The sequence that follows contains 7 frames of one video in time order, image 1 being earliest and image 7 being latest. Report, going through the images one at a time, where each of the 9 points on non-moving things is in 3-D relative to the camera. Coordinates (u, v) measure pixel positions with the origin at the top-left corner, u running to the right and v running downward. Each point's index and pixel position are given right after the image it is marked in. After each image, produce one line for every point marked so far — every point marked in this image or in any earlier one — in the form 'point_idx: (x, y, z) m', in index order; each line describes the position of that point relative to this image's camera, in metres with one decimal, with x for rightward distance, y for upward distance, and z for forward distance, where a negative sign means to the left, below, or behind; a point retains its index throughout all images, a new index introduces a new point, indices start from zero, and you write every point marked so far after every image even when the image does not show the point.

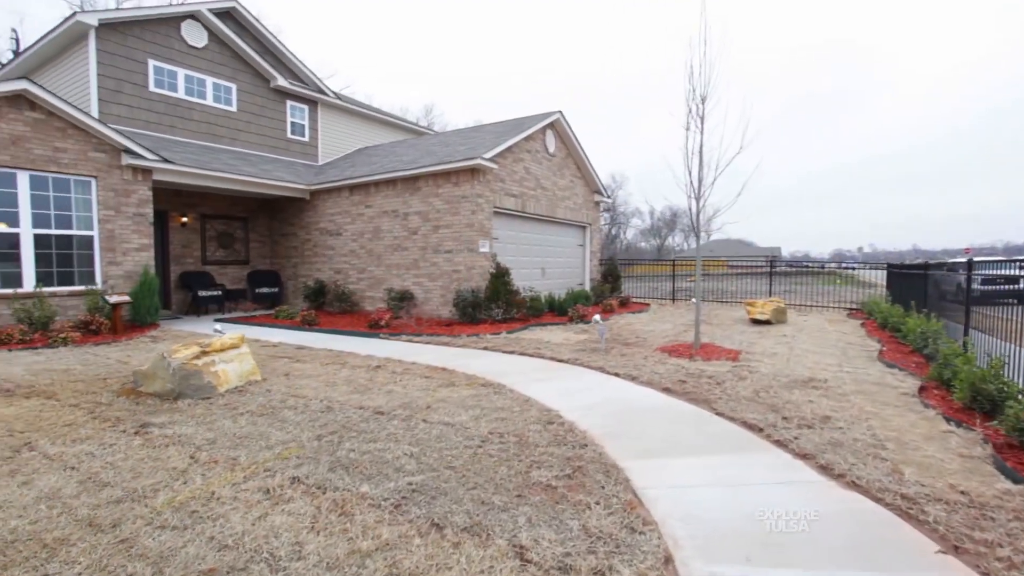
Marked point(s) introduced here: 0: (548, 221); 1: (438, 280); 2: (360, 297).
0: (+1.0, +1.7, +13.2) m
1: (-1.5, +0.2, +11.1) m
2: (-3.5, -0.2, +12.4) m
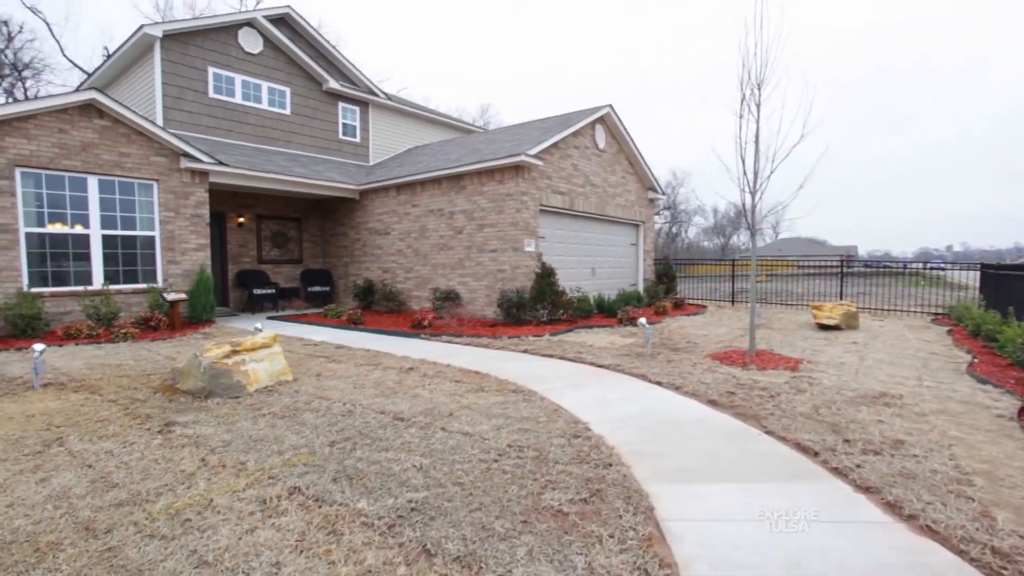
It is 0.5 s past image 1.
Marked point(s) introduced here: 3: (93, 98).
0: (+2.1, +1.7, +12.8) m
1: (-0.5, +0.2, +10.9) m
2: (-2.4, -0.2, +12.5) m
3: (-7.1, +3.2, +9.0) m
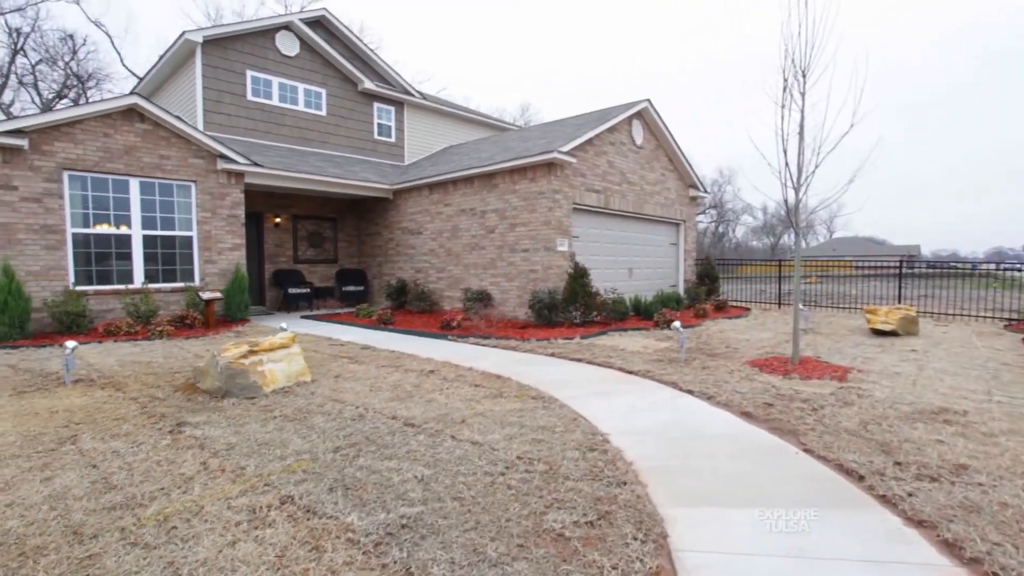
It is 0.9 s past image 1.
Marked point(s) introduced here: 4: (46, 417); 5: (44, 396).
0: (+2.9, +1.6, +12.4) m
1: (+0.1, +0.2, +10.7) m
2: (-1.6, -0.2, +12.4) m
3: (-6.6, +3.2, +9.3) m
4: (-3.9, -1.1, +4.4) m
5: (-4.4, -1.0, +5.0) m
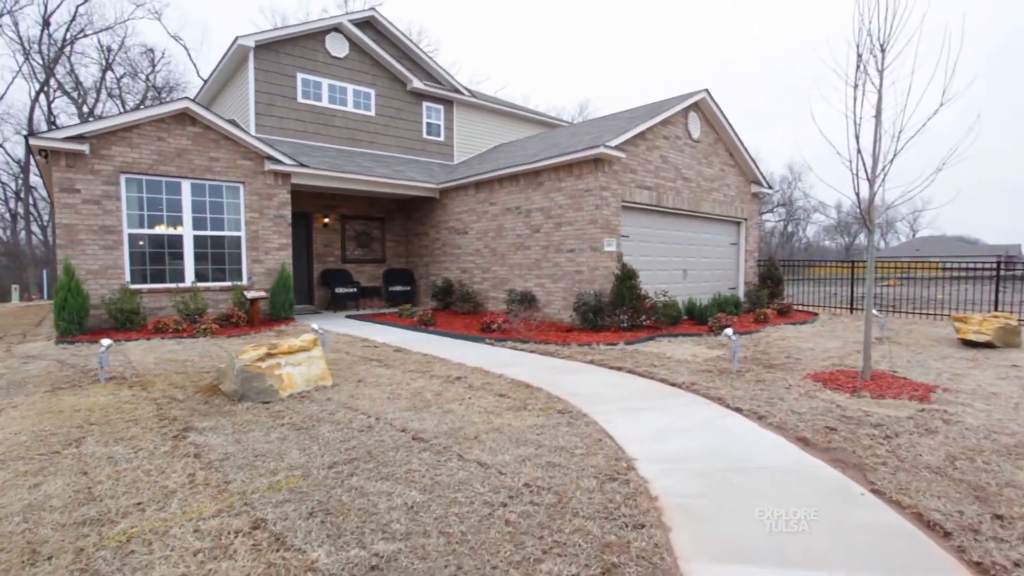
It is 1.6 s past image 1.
0: (+3.9, +1.6, +11.6) m
1: (+0.9, +0.1, +10.3) m
2: (-0.6, -0.2, +12.1) m
3: (-5.8, +3.2, +9.5) m
4: (-3.7, -1.1, +4.4) m
5: (-4.2, -1.0, +5.1) m
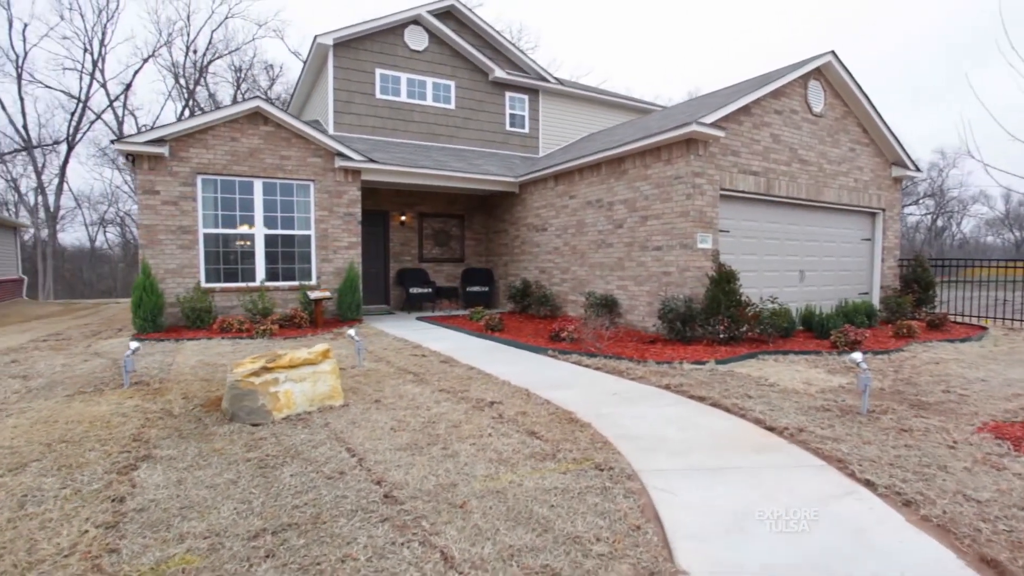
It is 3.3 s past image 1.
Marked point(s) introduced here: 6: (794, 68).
0: (+5.4, +1.5, +9.6) m
1: (+2.2, +0.1, +8.9) m
2: (+1.0, -0.3, +11.0) m
3: (-4.5, +3.2, +9.5) m
4: (-3.5, -1.1, +4.0) m
5: (-3.8, -1.0, +4.8) m
6: (+4.7, +3.7, +9.0) m
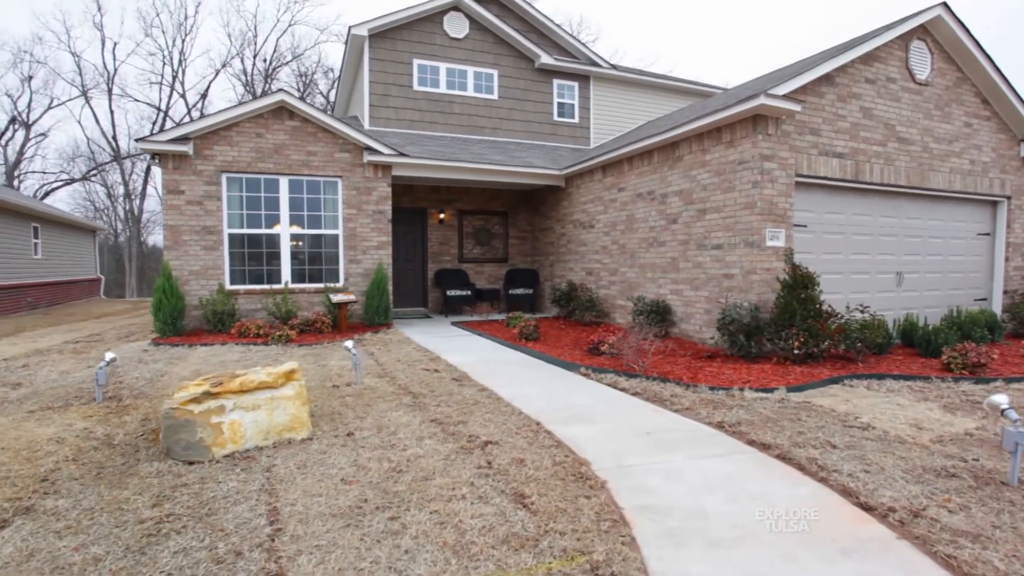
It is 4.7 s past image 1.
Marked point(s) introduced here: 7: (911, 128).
0: (+6.0, +1.4, +8.0) m
1: (+2.7, 0.0, +7.6) m
2: (+1.8, -0.3, +9.8) m
3: (-3.9, +3.2, +9.0) m
4: (-3.5, -1.1, +3.5) m
5: (-3.8, -1.1, +4.3) m
6: (+5.3, +3.6, +7.4) m
7: (+5.9, +2.3, +7.8) m
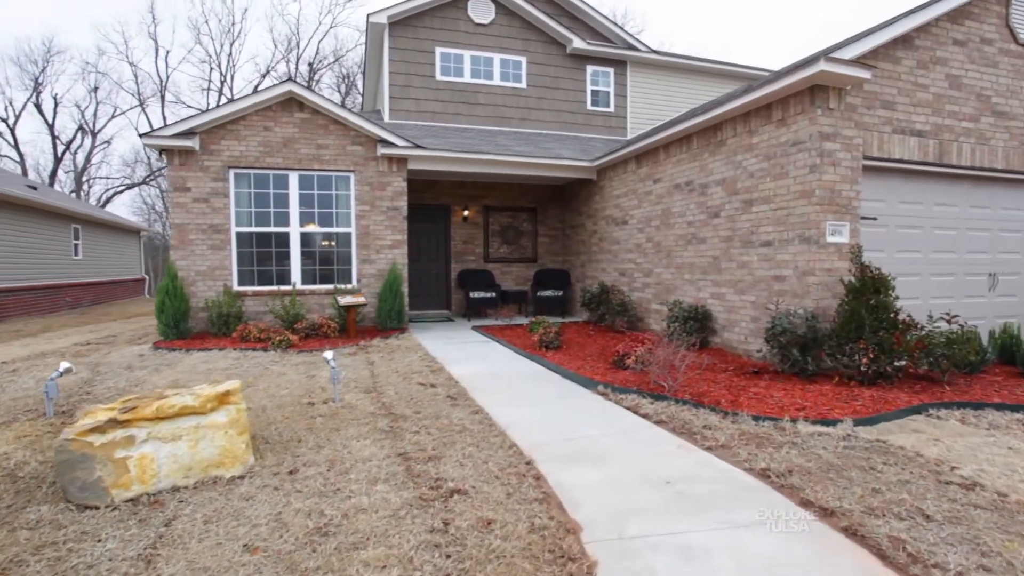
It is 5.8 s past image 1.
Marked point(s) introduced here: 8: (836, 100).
0: (+6.2, +1.3, +6.6) m
1: (+2.9, 0.0, +6.6) m
2: (+2.2, -0.4, +8.9) m
3: (-3.5, +3.2, +8.5) m
4: (-3.7, -1.1, +3.0) m
5: (-3.8, -1.1, +3.8) m
6: (+5.4, +3.6, +6.1) m
7: (+6.1, +2.3, +6.5) m
8: (+3.4, +2.0, +5.7) m
